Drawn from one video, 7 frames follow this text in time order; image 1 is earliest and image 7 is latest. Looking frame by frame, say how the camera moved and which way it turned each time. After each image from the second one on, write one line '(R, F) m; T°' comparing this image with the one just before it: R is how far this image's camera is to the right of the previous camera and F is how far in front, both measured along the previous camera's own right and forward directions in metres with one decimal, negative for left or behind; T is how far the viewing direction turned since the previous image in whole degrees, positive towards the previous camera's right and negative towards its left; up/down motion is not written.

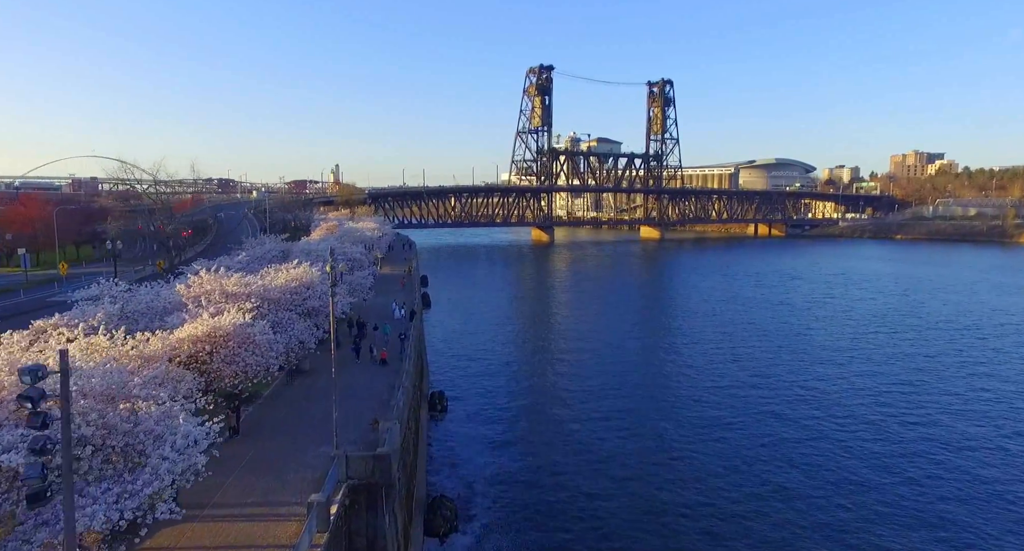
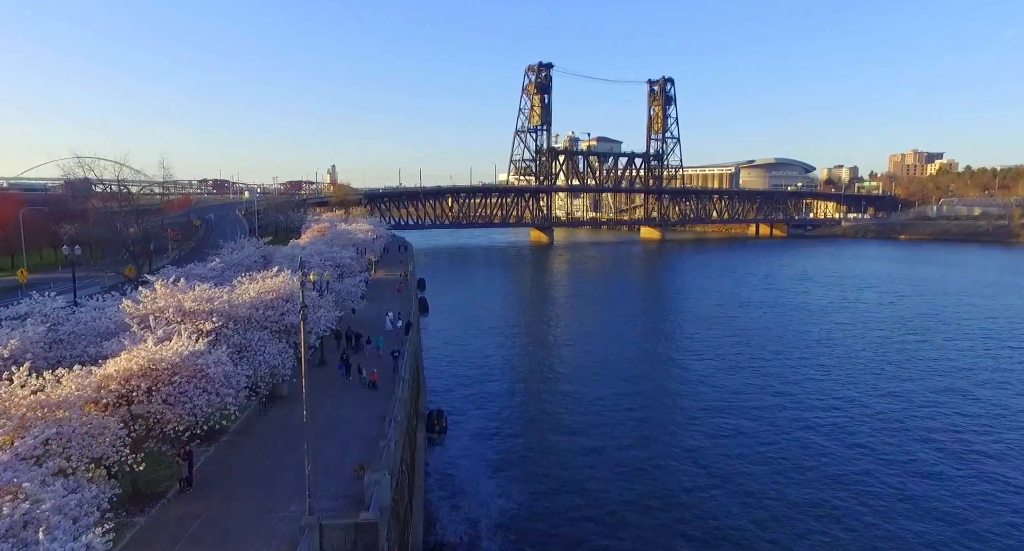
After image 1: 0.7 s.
(-0.3, +1.9) m; 0°
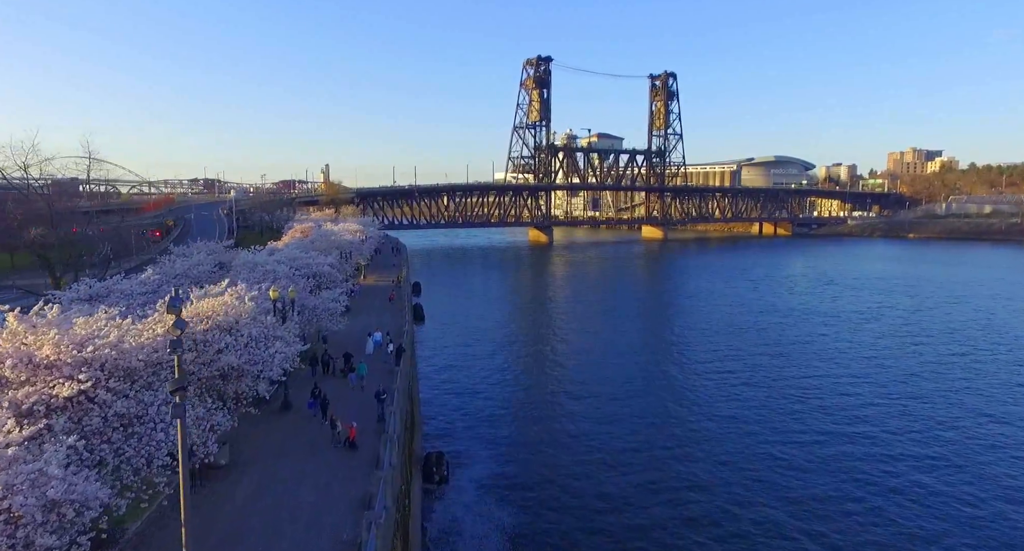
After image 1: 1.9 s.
(-0.5, +3.6) m; 0°
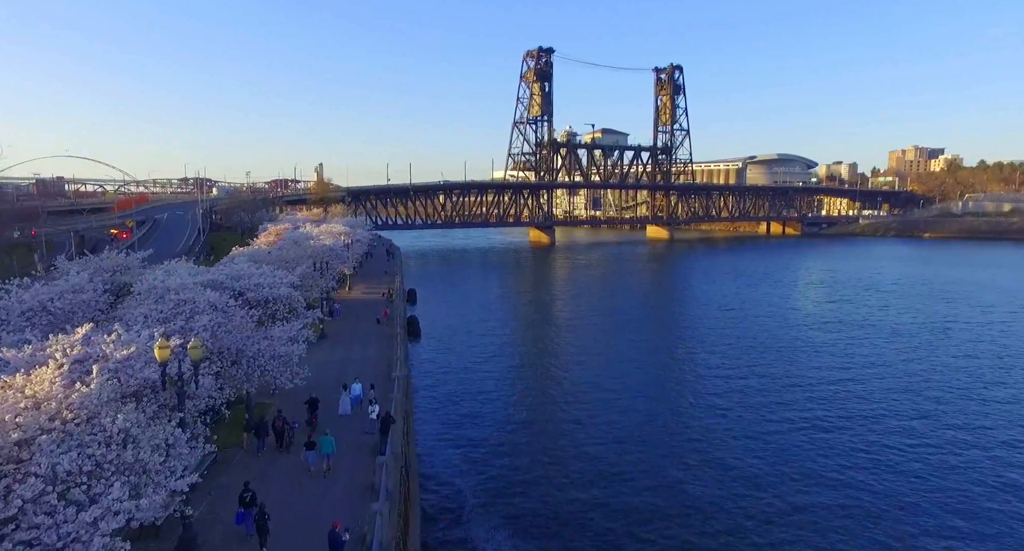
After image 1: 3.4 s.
(-0.8, +4.9) m; 0°
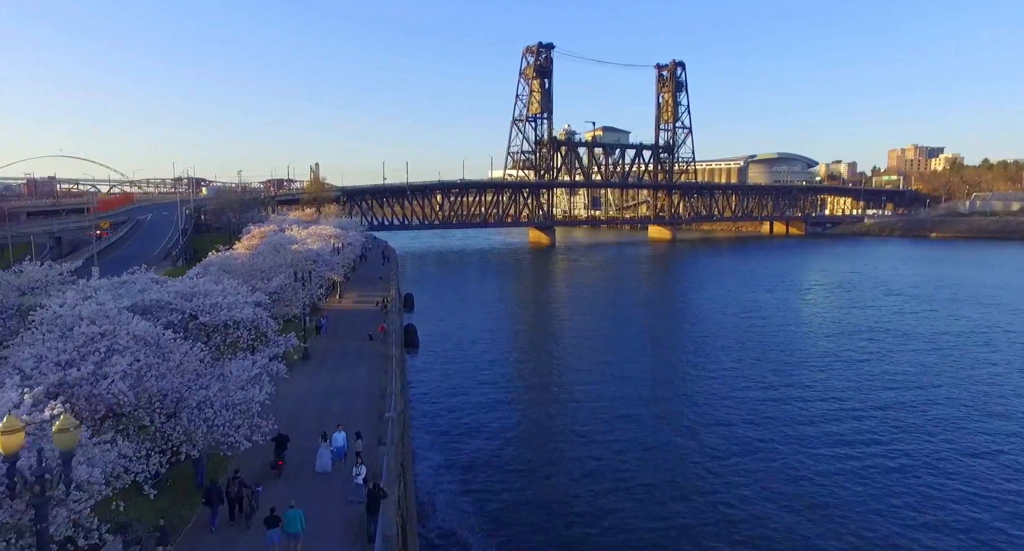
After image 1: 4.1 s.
(-0.4, +2.4) m; 0°
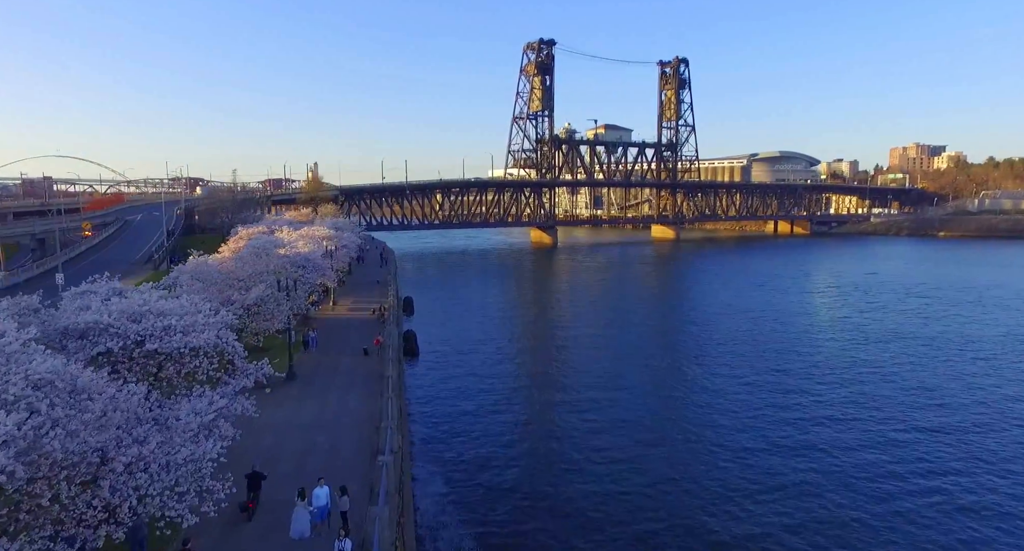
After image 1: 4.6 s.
(-0.3, +1.8) m; 0°
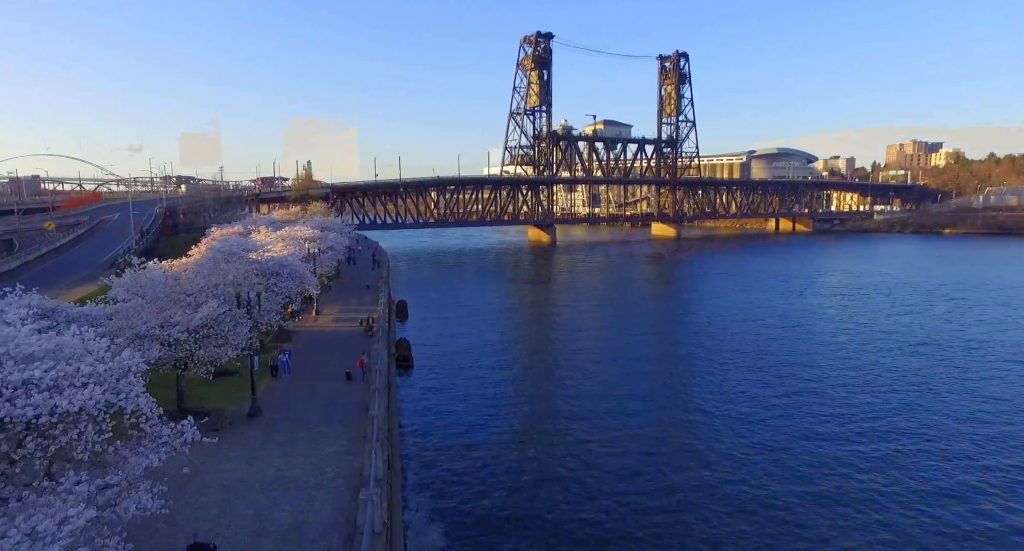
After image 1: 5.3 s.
(-0.3, +2.5) m; 0°
